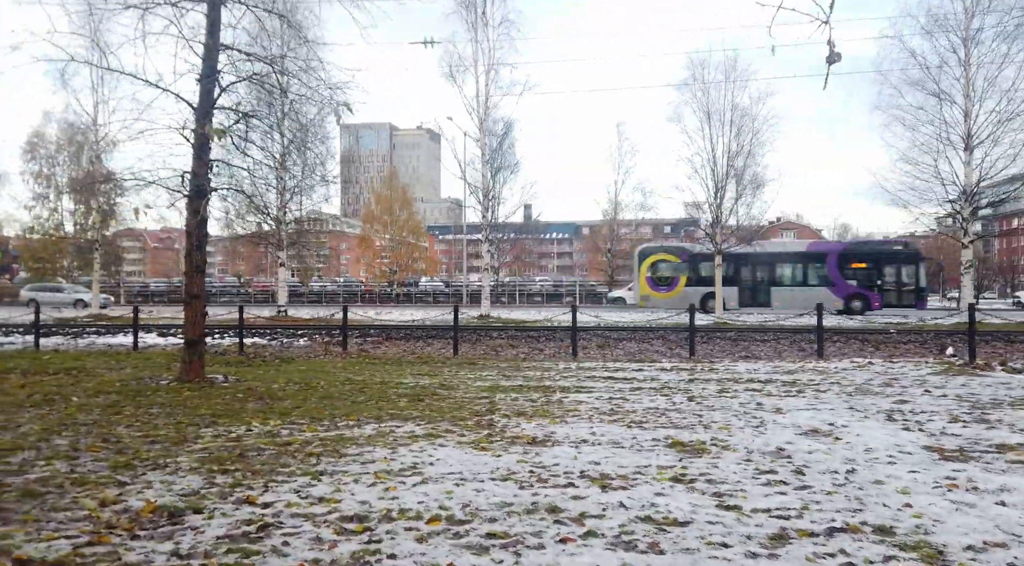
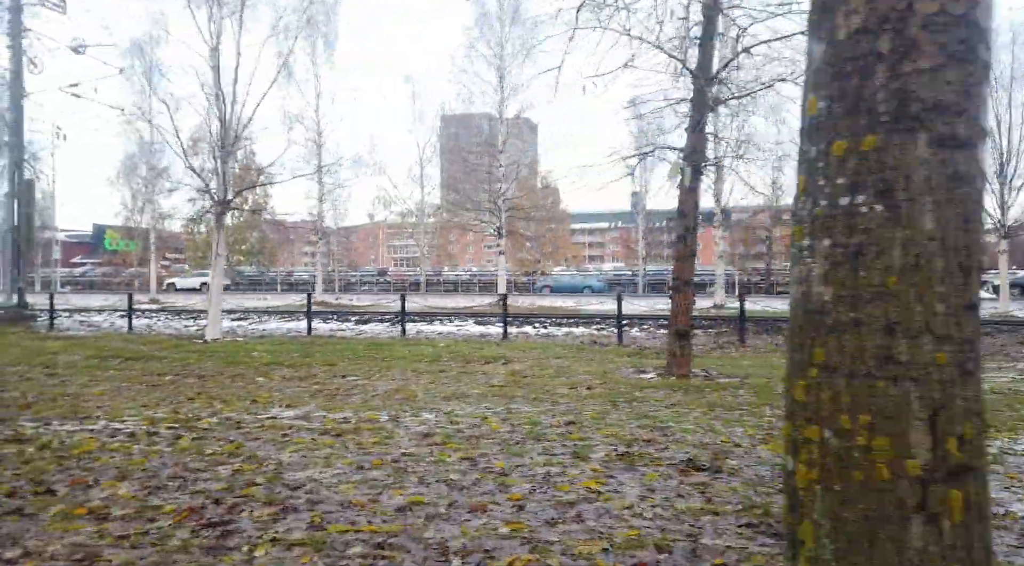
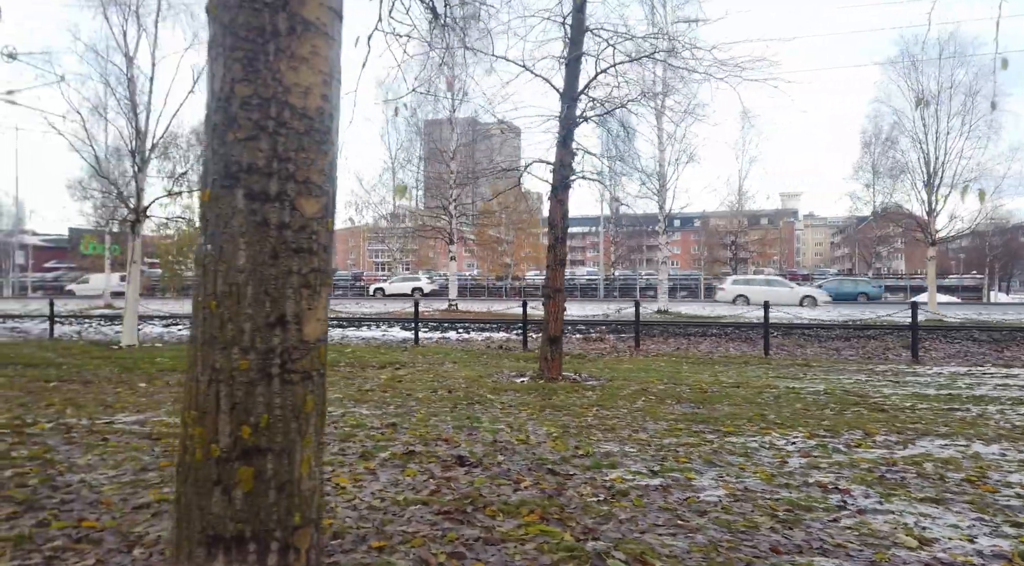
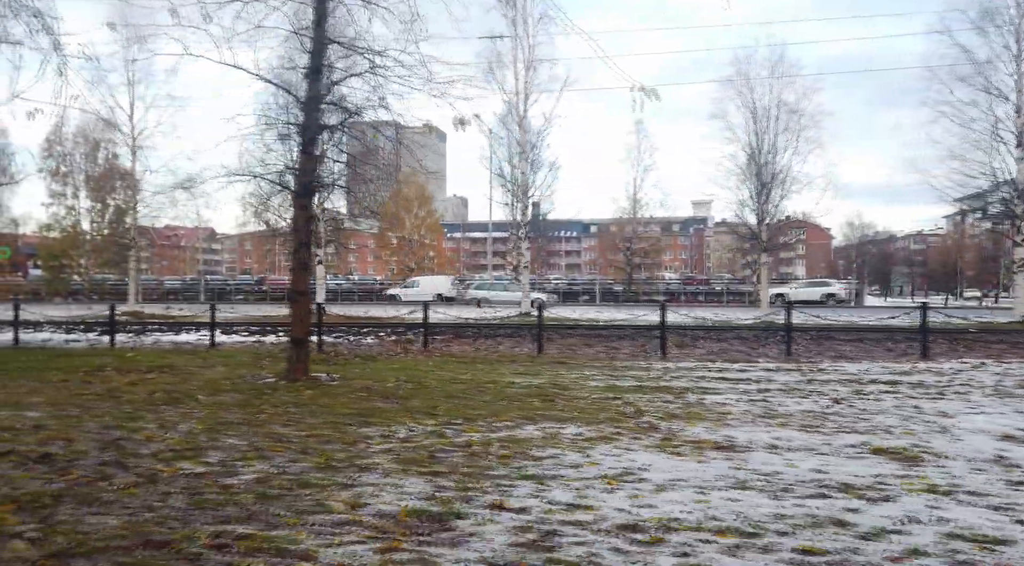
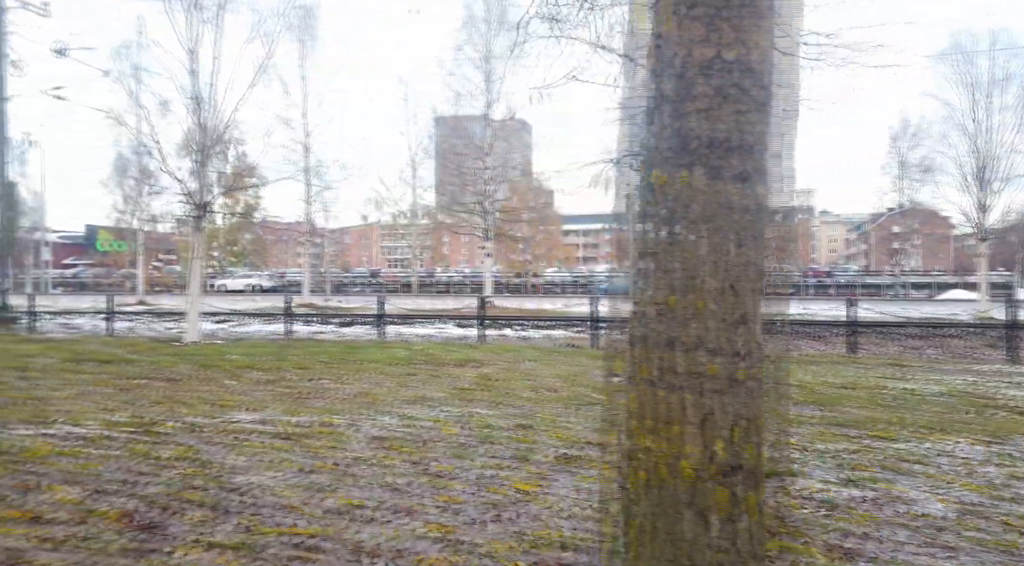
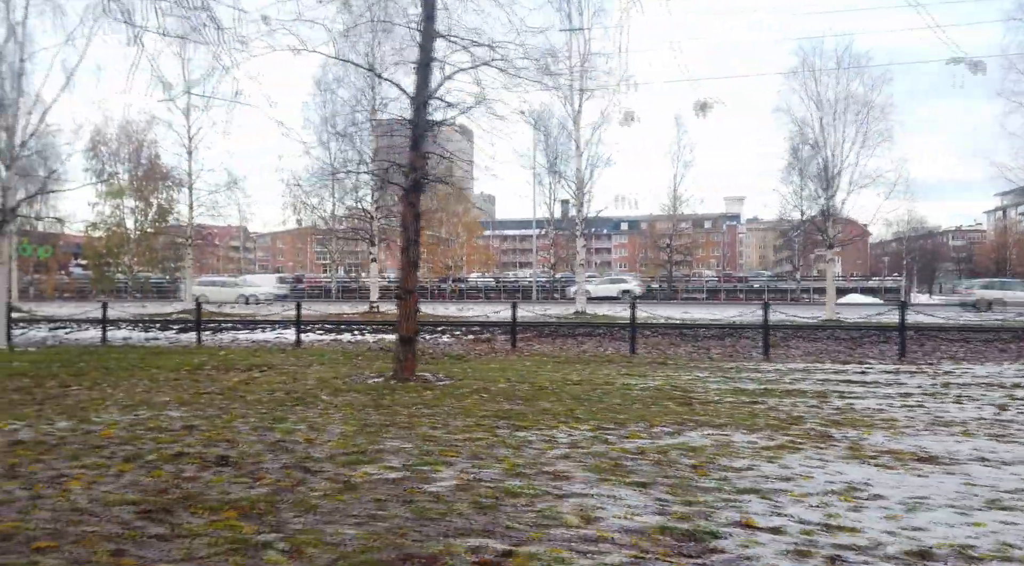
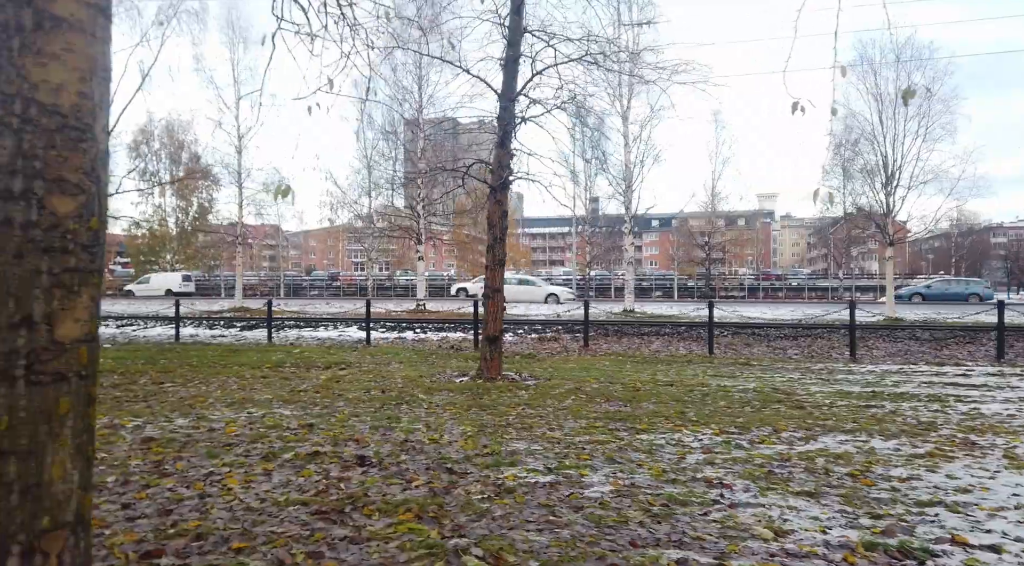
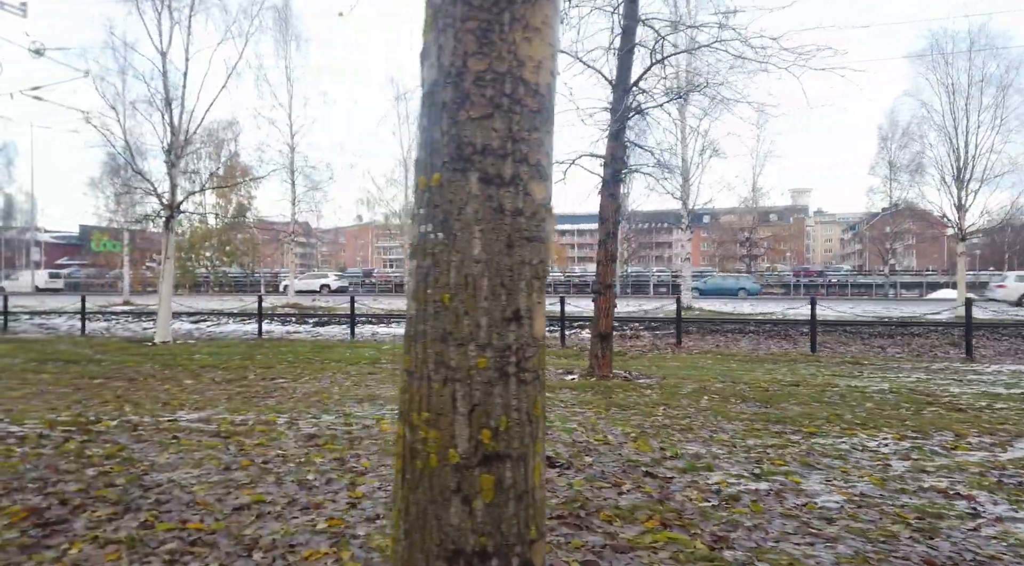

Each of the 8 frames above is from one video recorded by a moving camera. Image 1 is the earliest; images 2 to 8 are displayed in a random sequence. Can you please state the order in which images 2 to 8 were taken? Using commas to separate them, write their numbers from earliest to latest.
4, 6, 7, 3, 8, 5, 2
